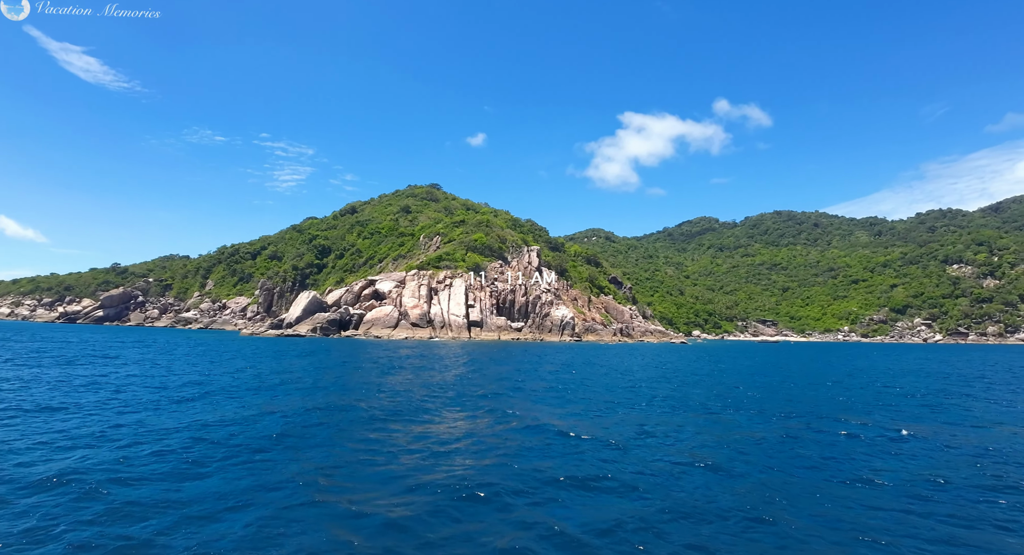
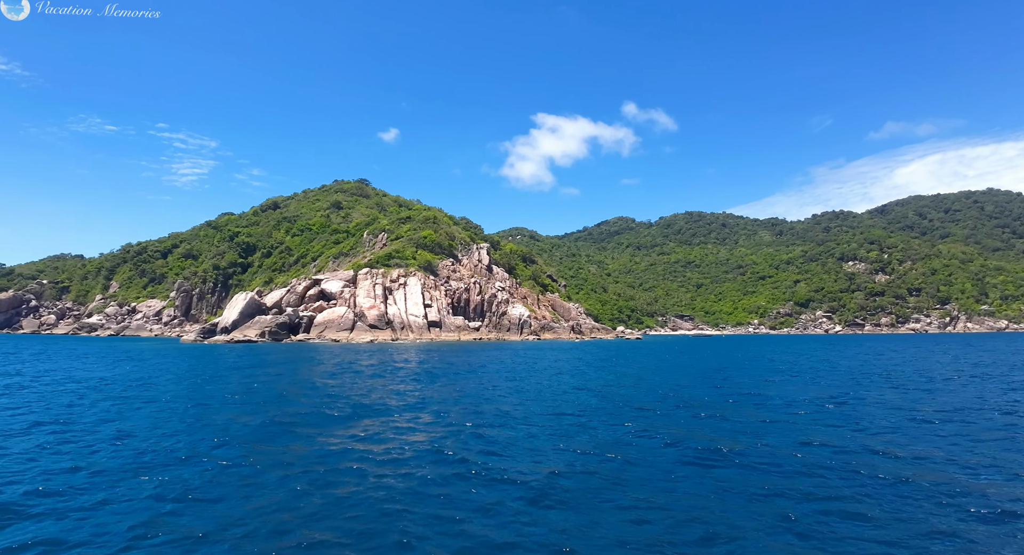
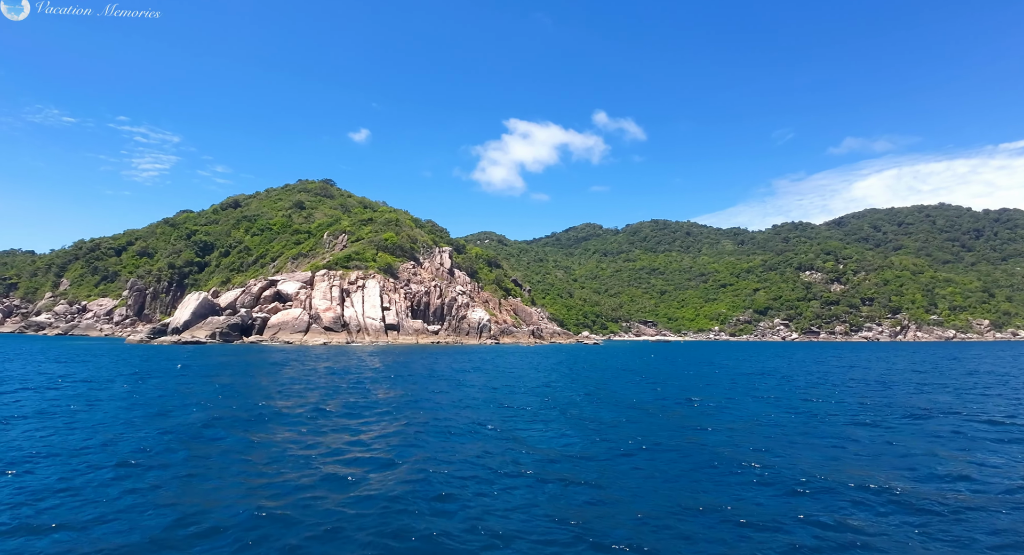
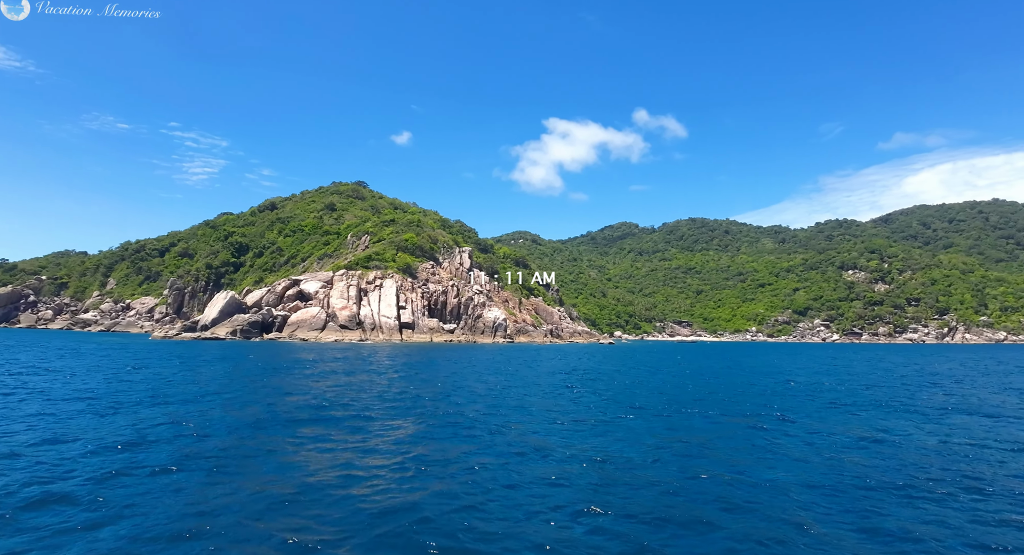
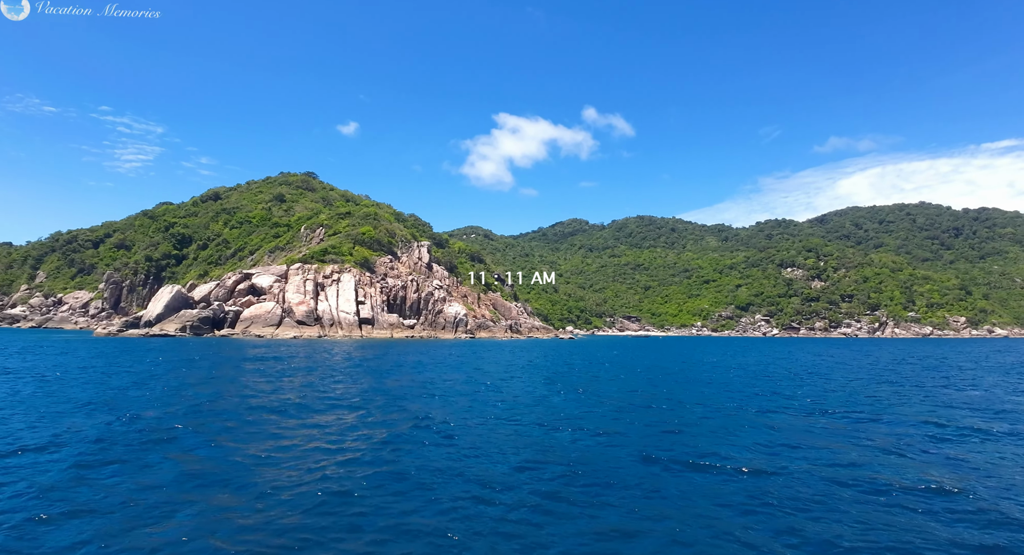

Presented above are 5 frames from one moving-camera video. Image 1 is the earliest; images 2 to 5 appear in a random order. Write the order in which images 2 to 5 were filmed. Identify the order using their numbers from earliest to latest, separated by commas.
4, 5, 3, 2
